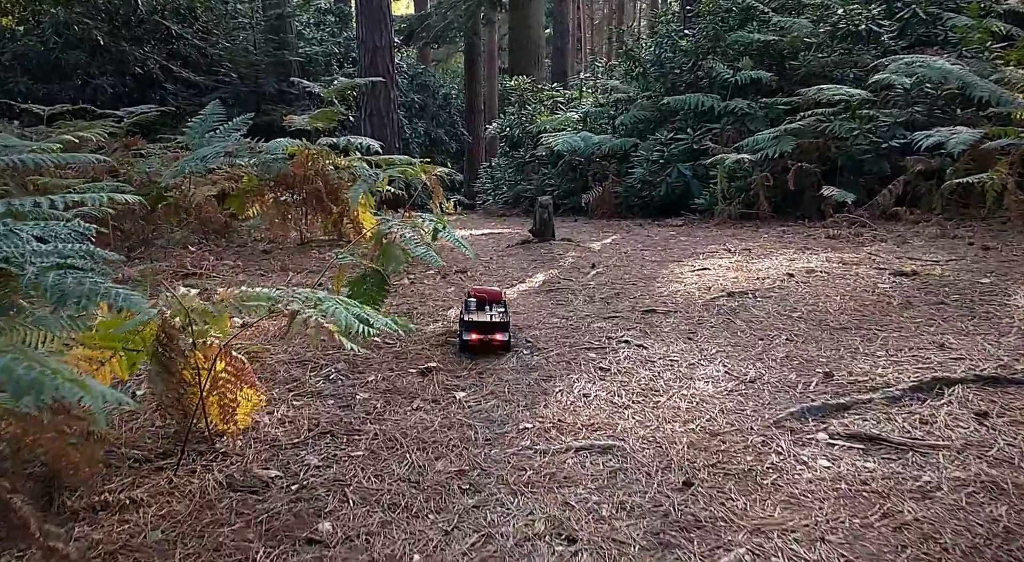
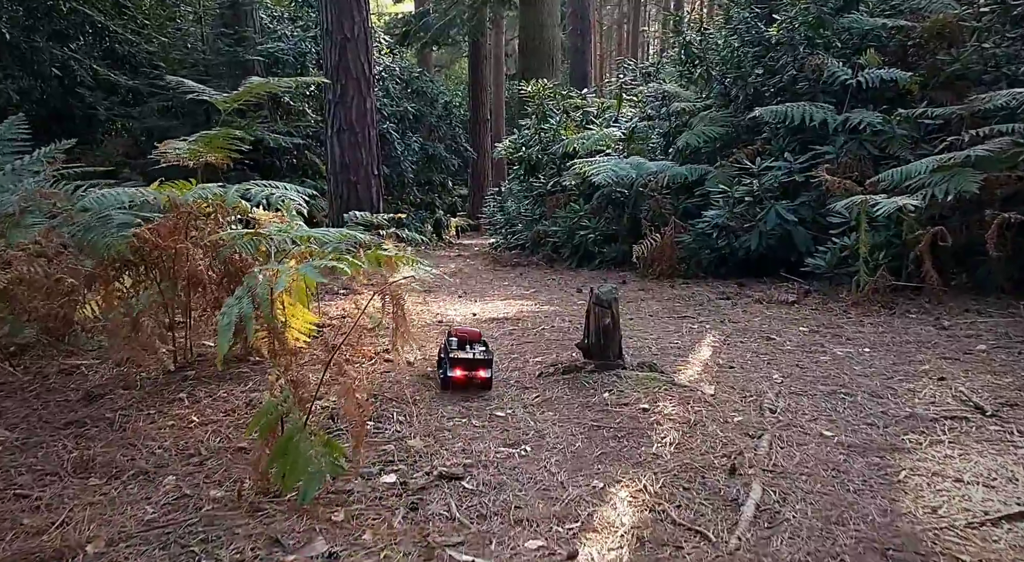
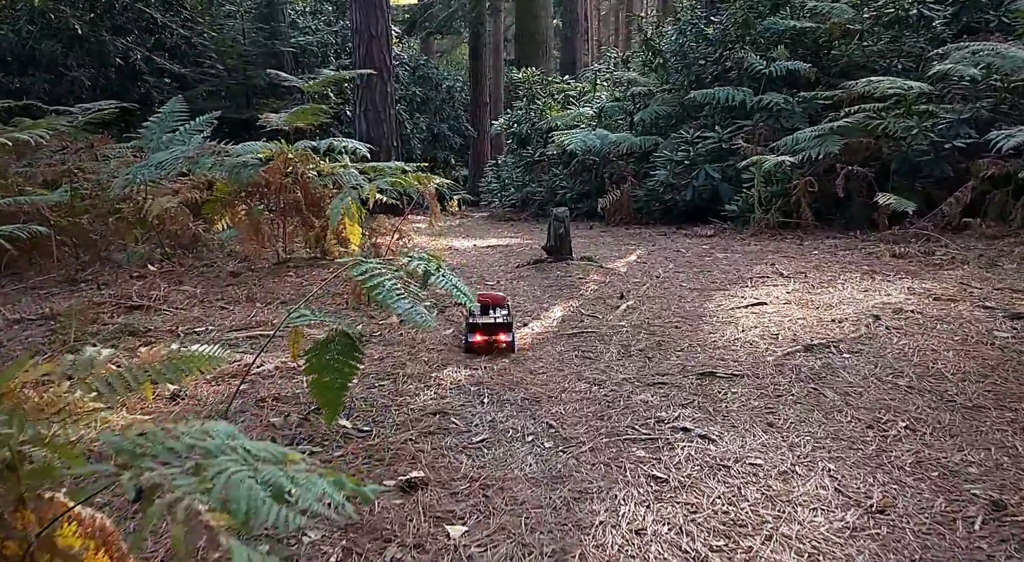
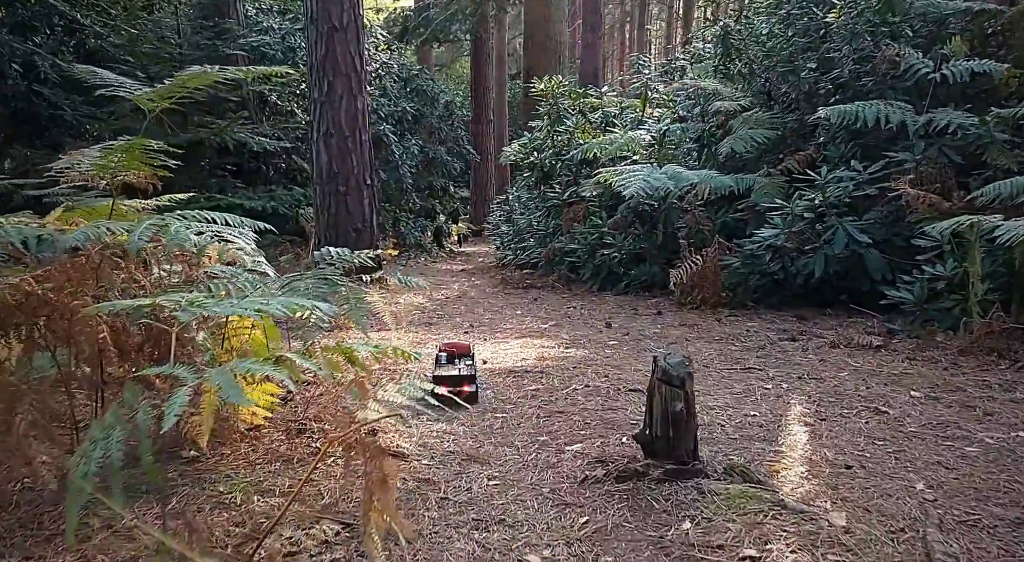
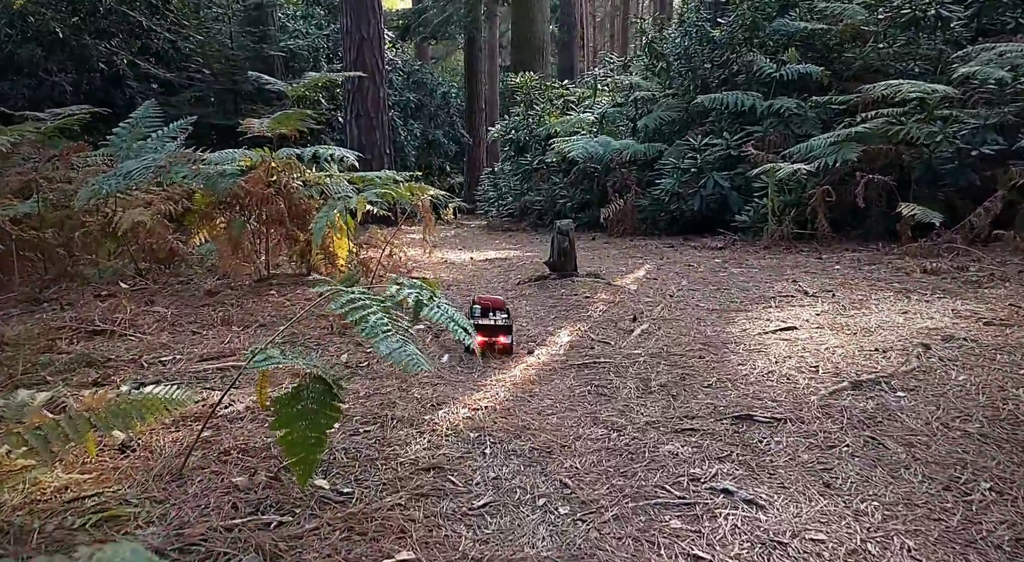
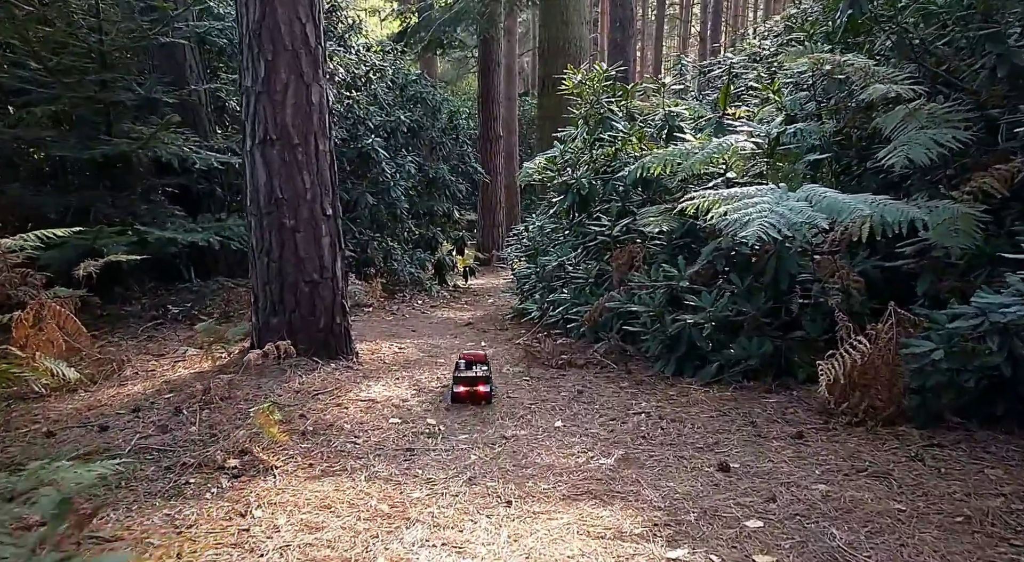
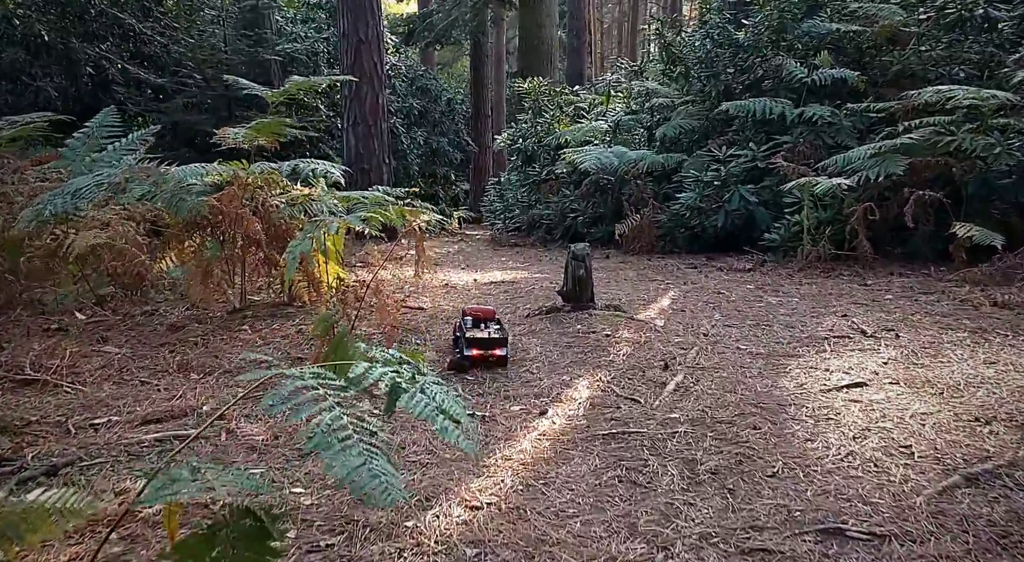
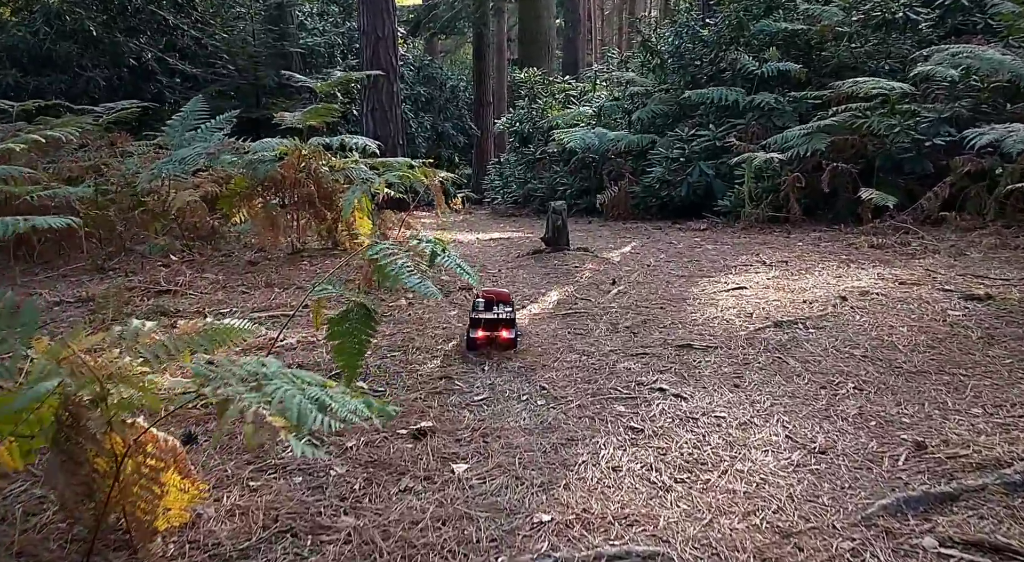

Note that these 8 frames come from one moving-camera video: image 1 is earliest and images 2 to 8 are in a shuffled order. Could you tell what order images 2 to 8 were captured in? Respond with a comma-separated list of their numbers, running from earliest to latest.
8, 3, 5, 7, 2, 4, 6
